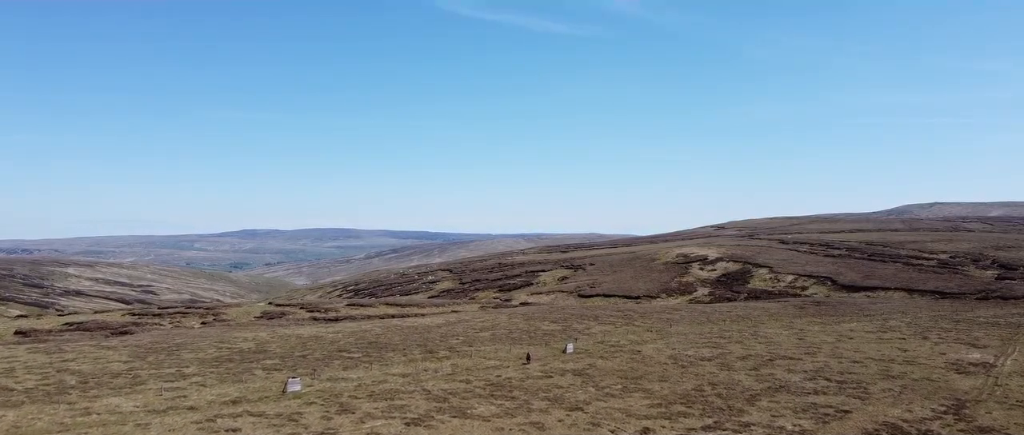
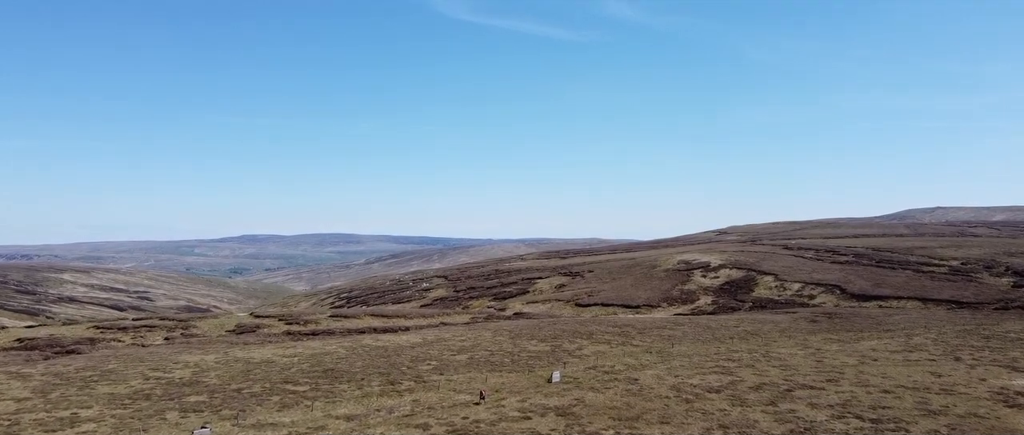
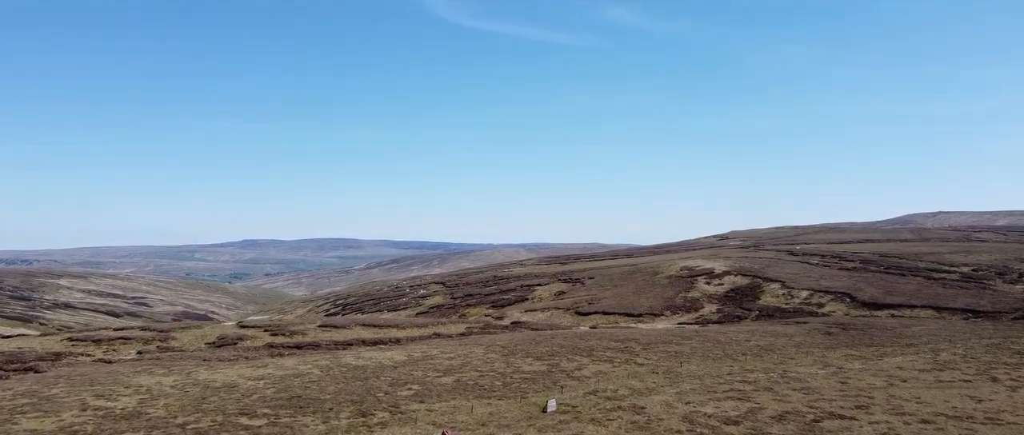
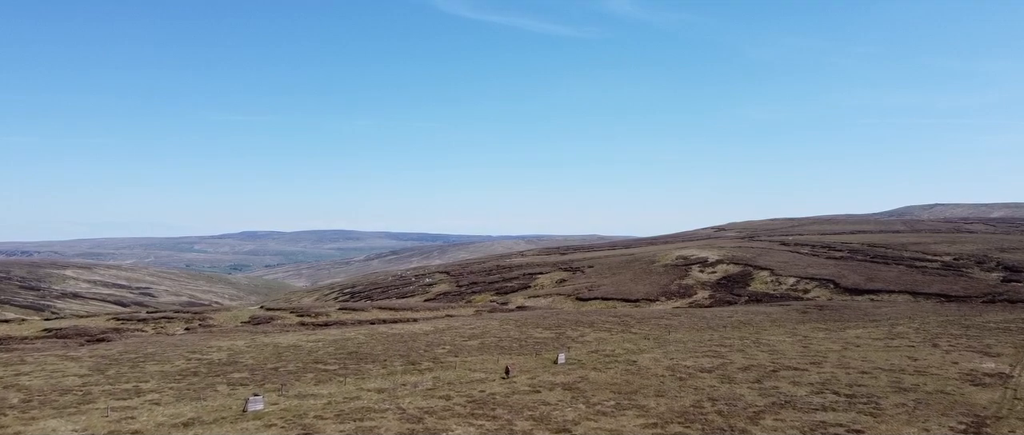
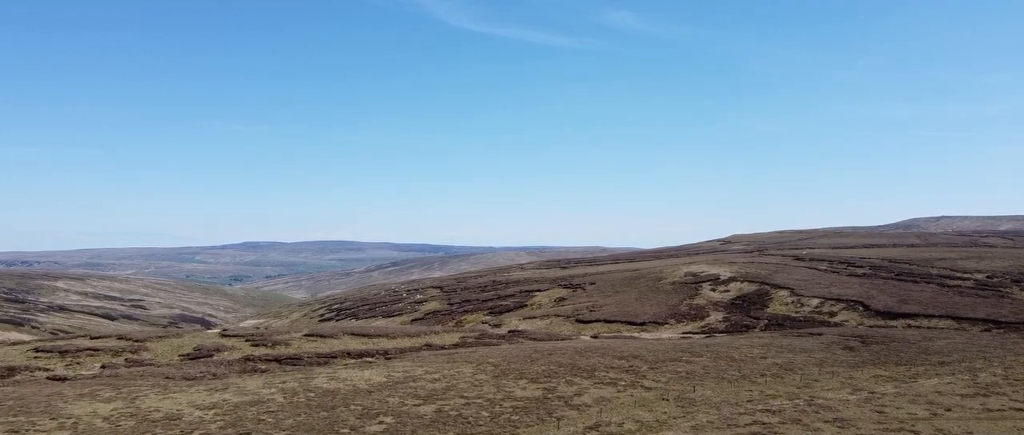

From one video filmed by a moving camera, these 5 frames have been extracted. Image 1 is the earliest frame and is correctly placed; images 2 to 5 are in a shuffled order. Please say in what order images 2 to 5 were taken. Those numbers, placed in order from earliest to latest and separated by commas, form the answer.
4, 2, 3, 5
